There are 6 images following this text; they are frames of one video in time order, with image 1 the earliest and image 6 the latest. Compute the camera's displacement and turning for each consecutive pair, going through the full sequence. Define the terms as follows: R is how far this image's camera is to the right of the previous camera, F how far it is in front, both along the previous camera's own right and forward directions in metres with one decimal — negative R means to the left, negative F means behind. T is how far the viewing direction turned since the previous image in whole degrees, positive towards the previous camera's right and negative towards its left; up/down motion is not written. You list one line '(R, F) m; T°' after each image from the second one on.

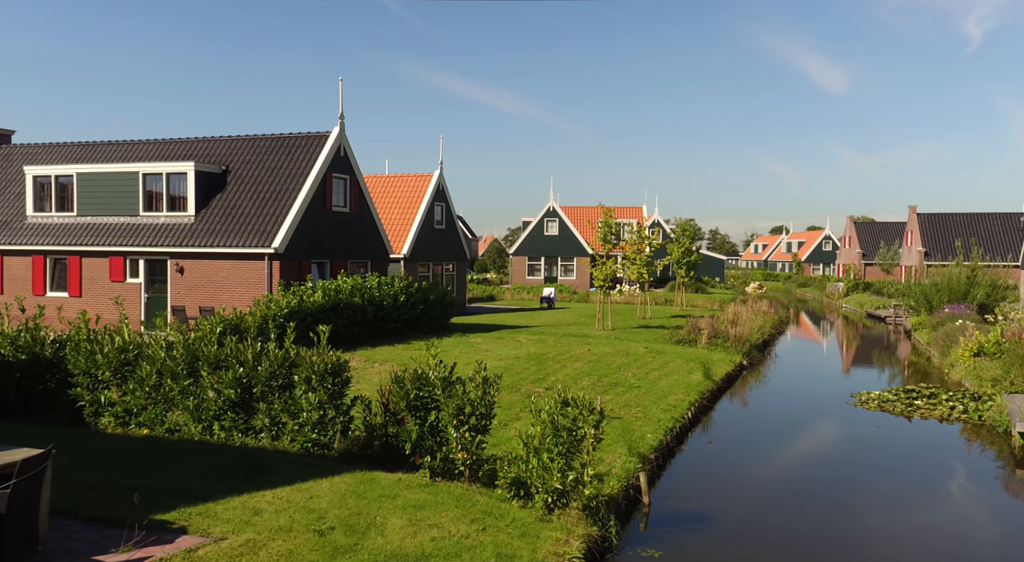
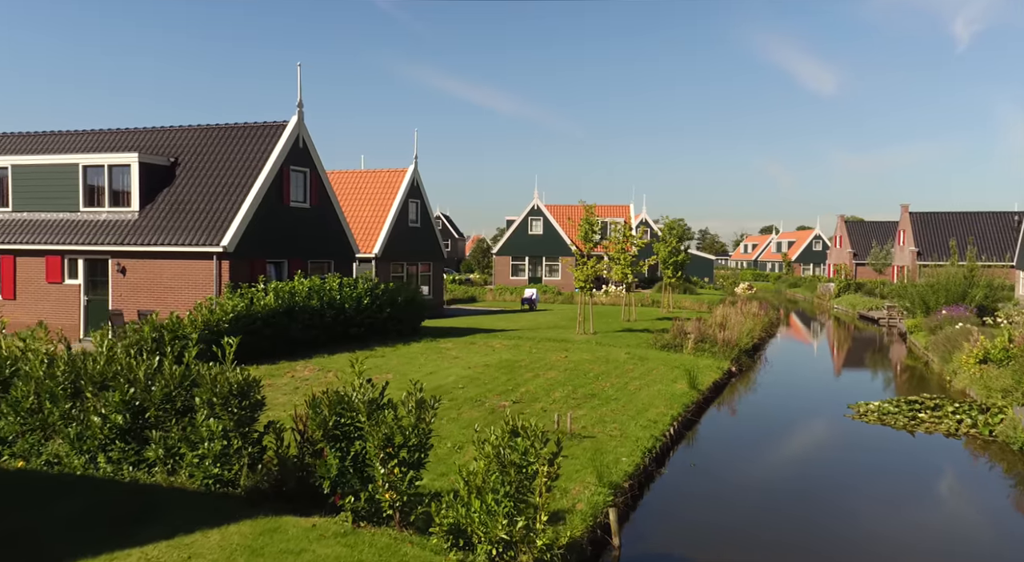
(+0.4, +1.5) m; +1°
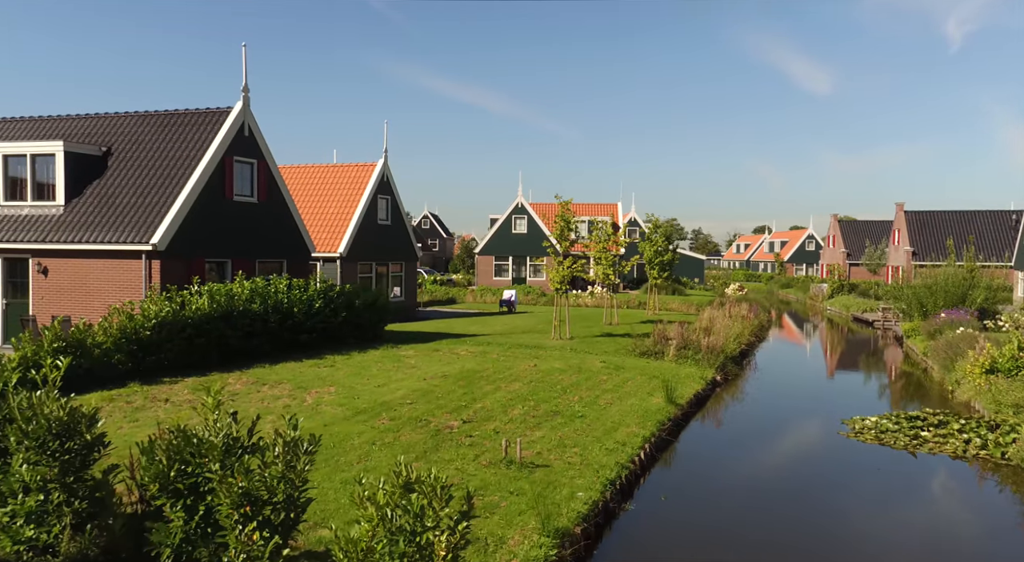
(+0.6, +1.6) m; 0°
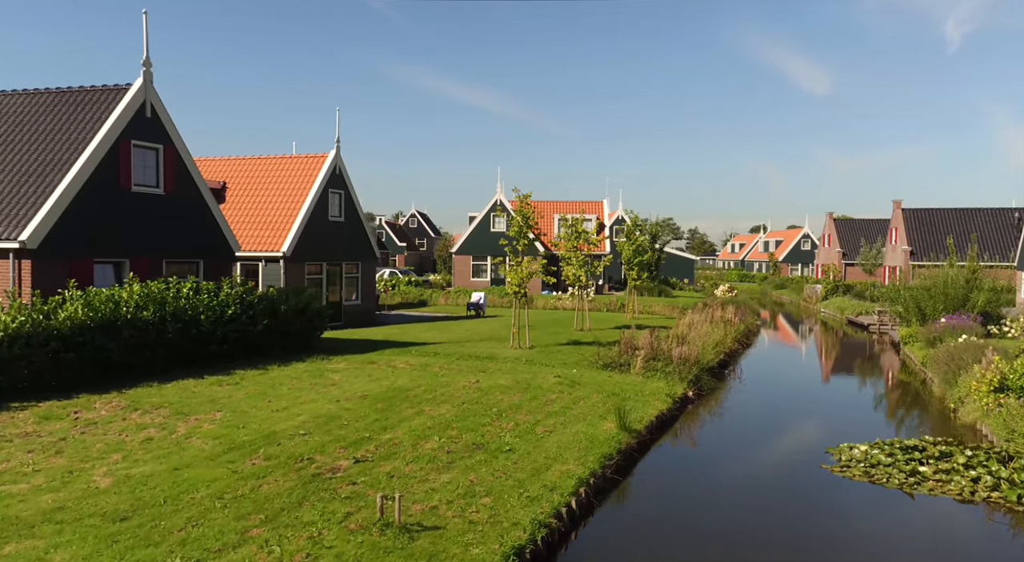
(+1.1, +2.3) m; 0°
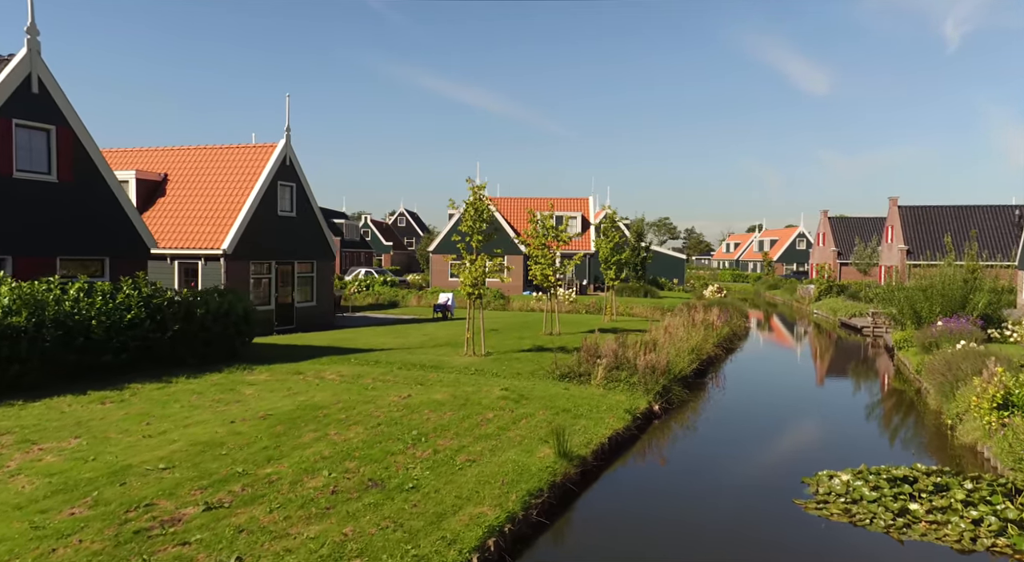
(+1.0, +1.9) m; 0°
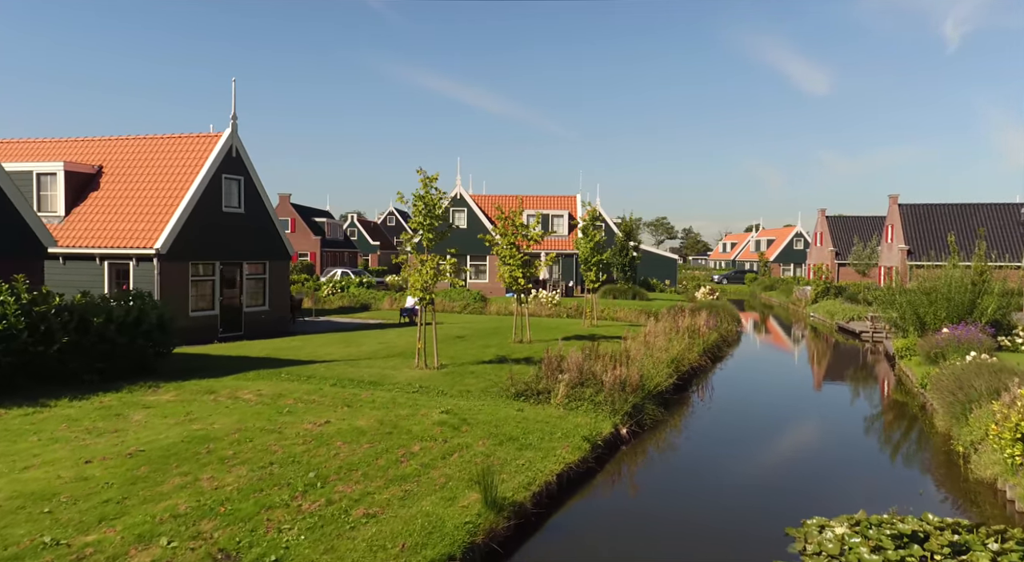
(+0.9, +2.1) m; 0°
